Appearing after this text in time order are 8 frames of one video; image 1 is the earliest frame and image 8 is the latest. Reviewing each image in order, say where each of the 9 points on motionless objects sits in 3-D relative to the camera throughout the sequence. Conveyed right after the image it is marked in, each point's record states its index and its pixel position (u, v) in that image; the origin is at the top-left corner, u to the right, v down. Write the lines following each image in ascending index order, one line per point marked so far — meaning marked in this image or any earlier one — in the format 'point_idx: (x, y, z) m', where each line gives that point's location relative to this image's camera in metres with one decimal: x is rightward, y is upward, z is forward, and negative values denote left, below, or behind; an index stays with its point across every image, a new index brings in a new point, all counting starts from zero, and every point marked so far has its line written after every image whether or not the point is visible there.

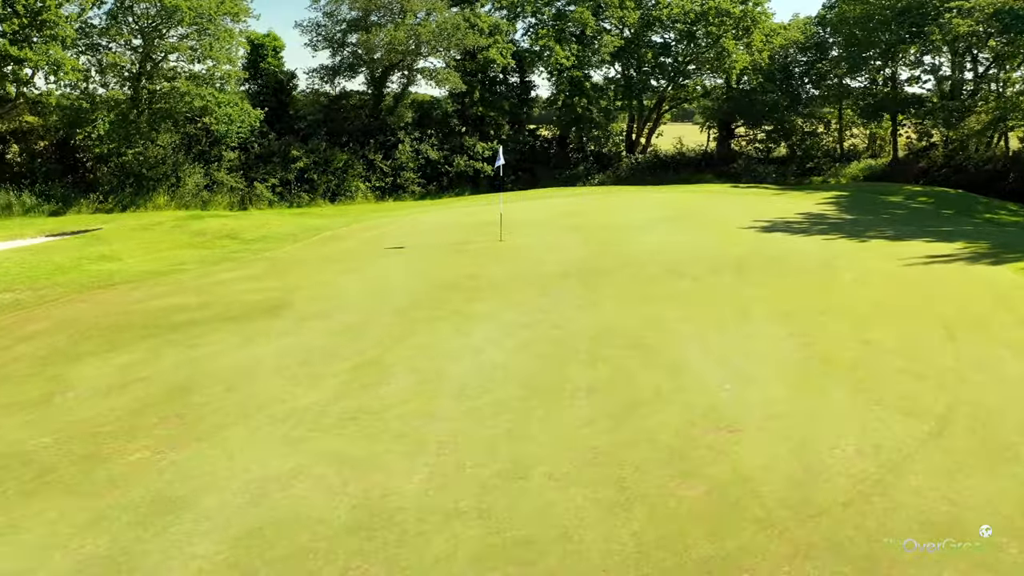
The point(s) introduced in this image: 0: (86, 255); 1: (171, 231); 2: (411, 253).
0: (-8.0, +0.6, +15.3) m
1: (-7.6, +1.2, +18.0) m
2: (-2.0, +0.7, +16.4) m
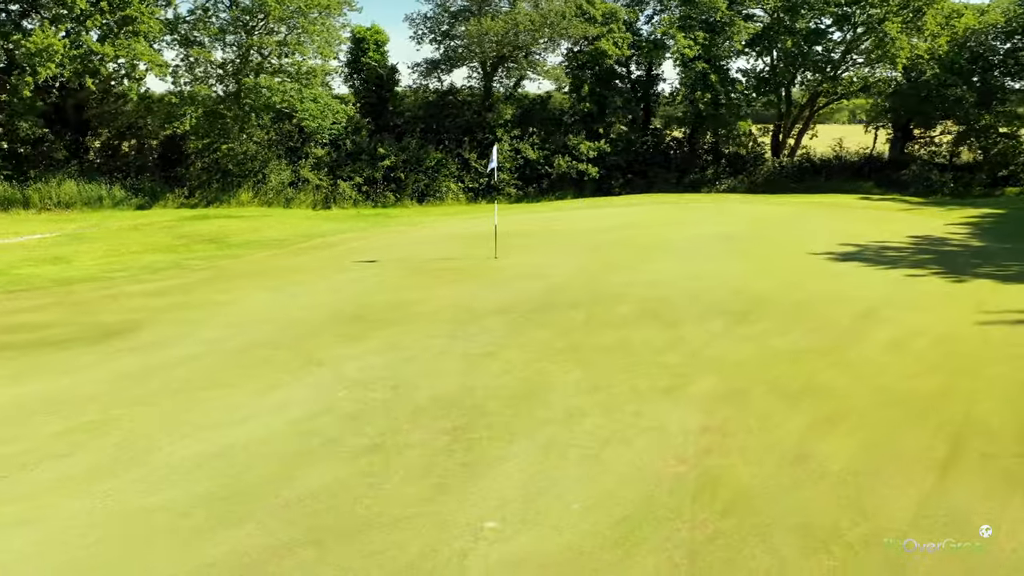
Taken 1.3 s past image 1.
0: (-8.4, +0.5, +14.4) m
1: (-7.3, +1.2, +17.0) m
2: (-2.3, +0.4, +14.1) m
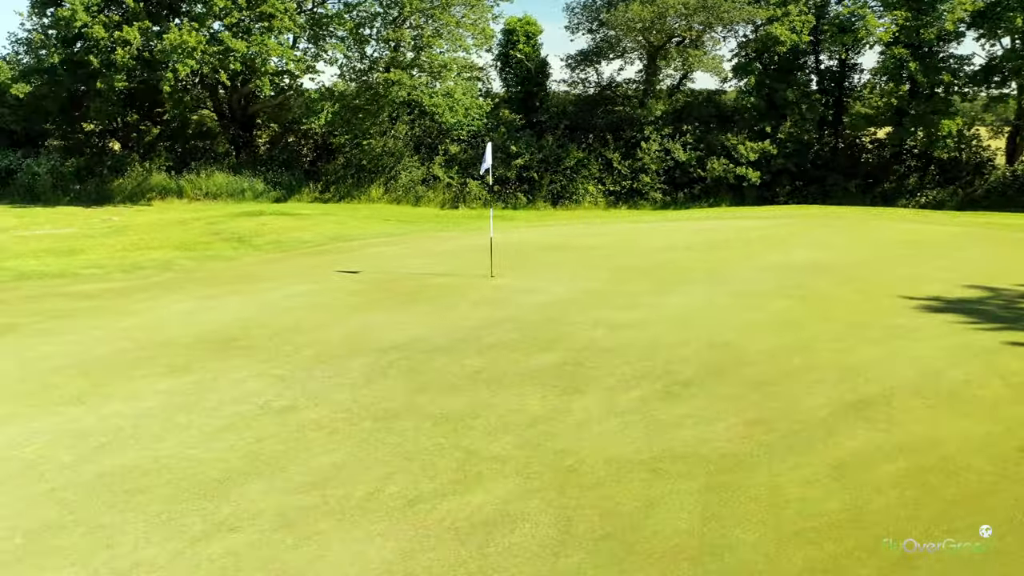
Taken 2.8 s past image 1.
0: (-8.2, +0.7, +14.5) m
1: (-6.3, +1.2, +16.5) m
2: (-2.5, +0.1, +12.3) m
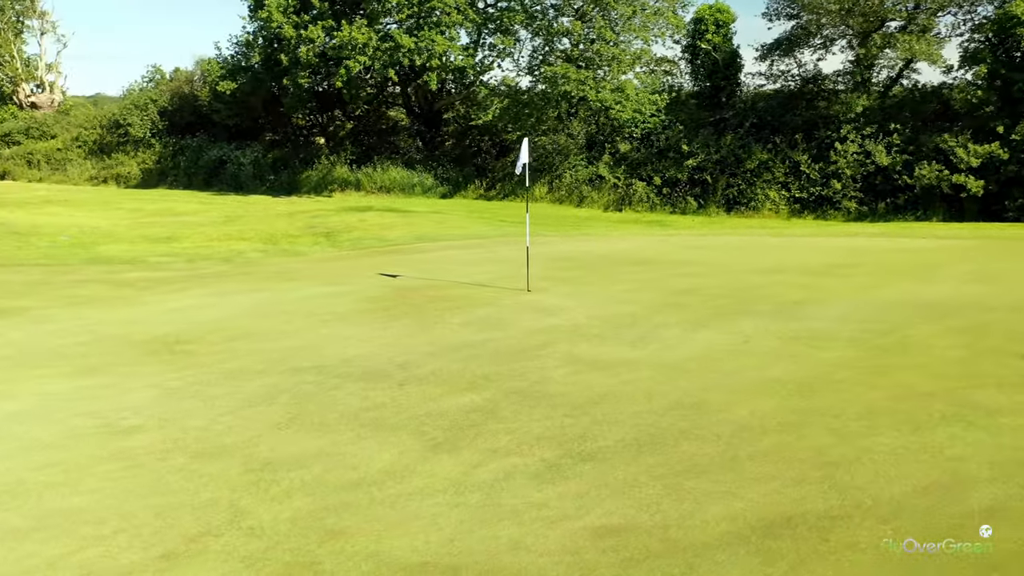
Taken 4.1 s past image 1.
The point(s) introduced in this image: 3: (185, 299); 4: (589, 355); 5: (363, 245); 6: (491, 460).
0: (-6.6, +1.0, +15.2) m
1: (-4.2, +1.4, +16.6) m
2: (-1.9, +0.1, +11.5) m
3: (-4.3, -0.1, +10.7) m
4: (+0.8, -0.6, +8.1) m
5: (-2.7, +0.8, +14.6) m
6: (-0.1, -1.2, +5.8) m
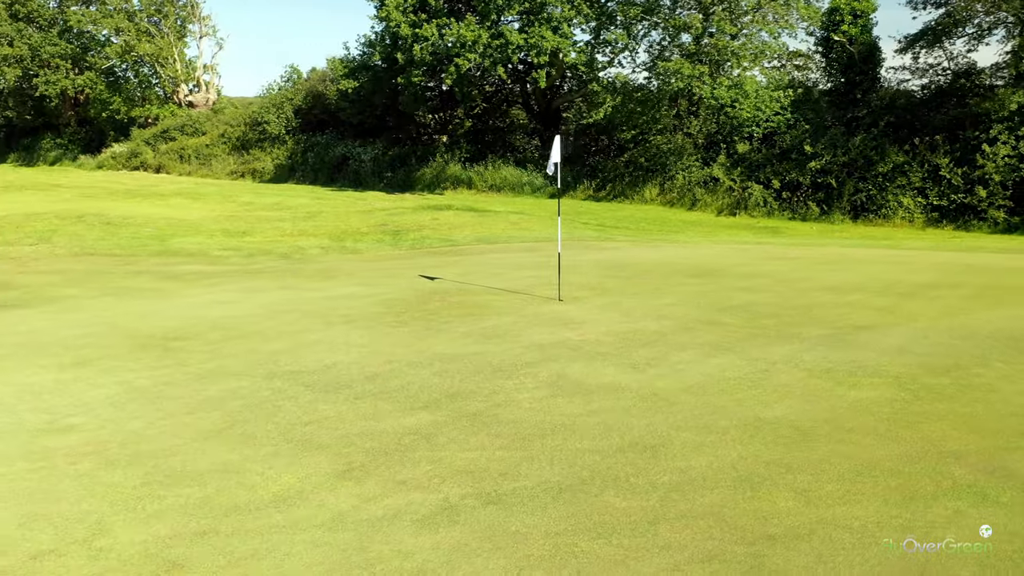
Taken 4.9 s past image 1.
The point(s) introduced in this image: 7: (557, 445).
0: (-5.3, +1.1, +15.6) m
1: (-2.7, +1.4, +16.6) m
2: (-1.4, 0.0, +11.1) m
3: (-3.8, -0.1, +10.8) m
4: (+0.6, -0.8, +7.3) m
5: (-1.5, +0.7, +14.3) m
6: (-0.8, -1.3, +5.2) m
7: (+0.3, -1.1, +5.7) m
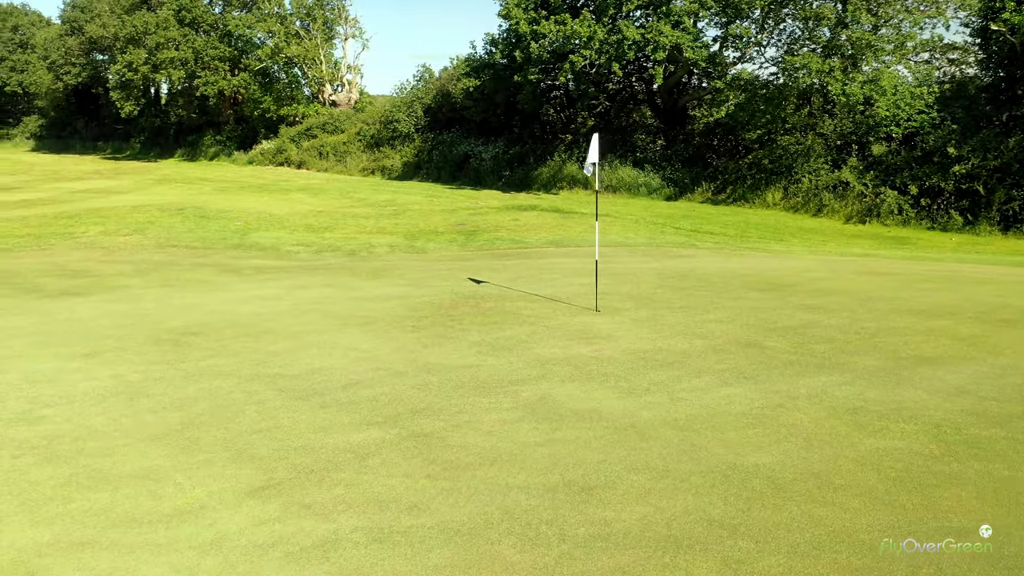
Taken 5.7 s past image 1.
0: (-3.8, +1.2, +15.9) m
1: (-1.0, +1.4, +16.3) m
2: (-0.8, 0.0, +10.7) m
3: (-3.3, 0.0, +10.9) m
4: (+0.4, -0.9, +6.6) m
5: (-0.3, +0.7, +13.9) m
6: (-1.3, -1.3, +4.8) m
7: (-0.1, -1.2, +5.1) m
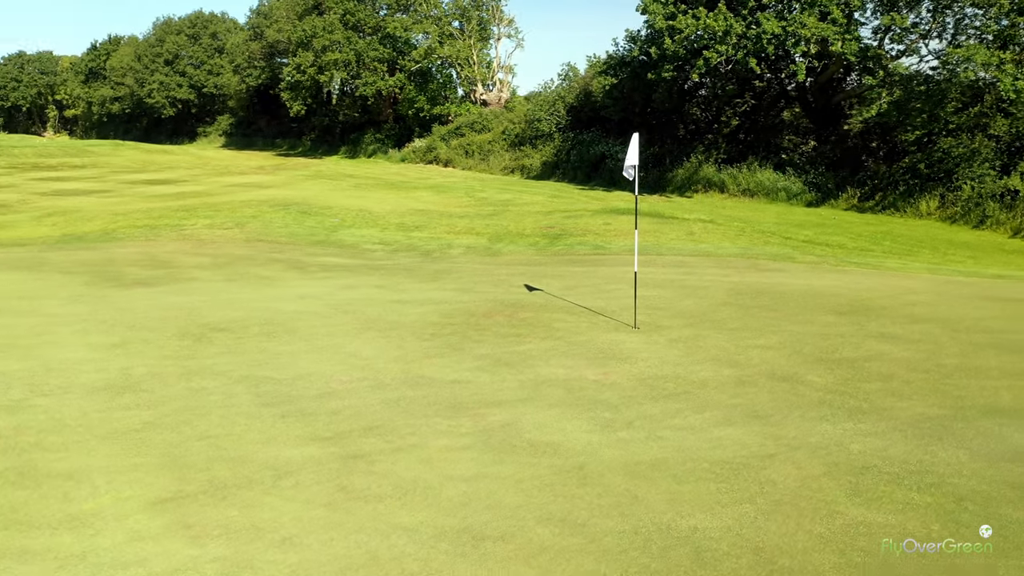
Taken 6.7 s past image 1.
0: (-2.0, +1.2, +15.9) m
1: (+0.8, +1.3, +15.8) m
2: (-0.2, -0.1, +10.2) m
3: (-2.6, 0.0, +10.9) m
4: (+0.1, -1.0, +6.0) m
5: (+0.9, +0.6, +13.2) m
6: (-1.9, -1.4, +4.6) m
7: (-0.7, -1.3, +4.7) m
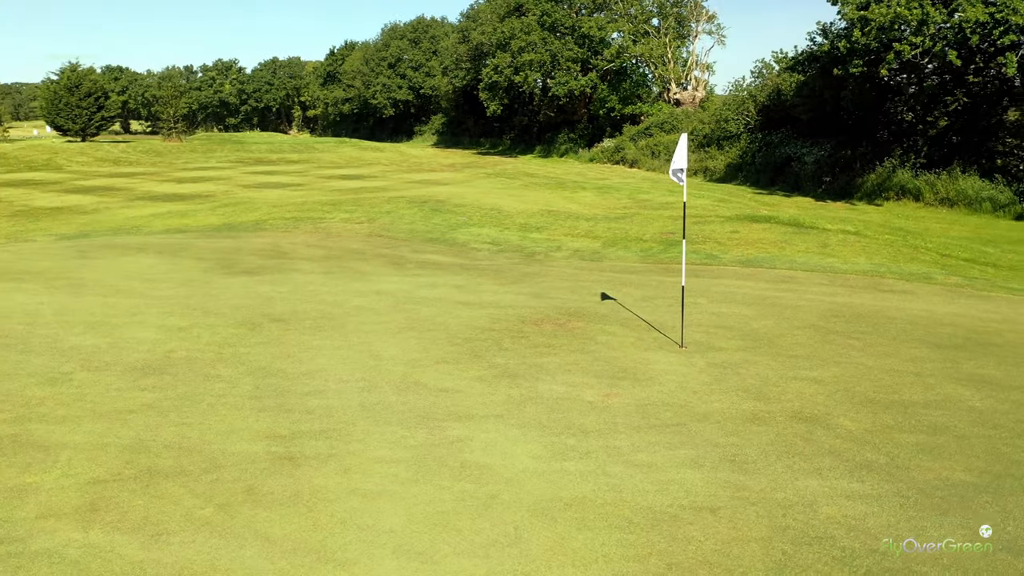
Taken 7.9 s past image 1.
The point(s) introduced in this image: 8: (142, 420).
0: (+0.4, +1.2, +15.7) m
1: (+3.1, +1.1, +14.9) m
2: (+0.6, -0.2, +9.8) m
3: (-1.5, 0.0, +11.0) m
4: (-0.2, -1.1, +5.6) m
5: (+2.5, +0.4, +12.4) m
6: (-2.6, -1.3, +4.8) m
7: (-1.4, -1.3, +4.5) m
8: (-2.8, -1.0, +6.3) m
